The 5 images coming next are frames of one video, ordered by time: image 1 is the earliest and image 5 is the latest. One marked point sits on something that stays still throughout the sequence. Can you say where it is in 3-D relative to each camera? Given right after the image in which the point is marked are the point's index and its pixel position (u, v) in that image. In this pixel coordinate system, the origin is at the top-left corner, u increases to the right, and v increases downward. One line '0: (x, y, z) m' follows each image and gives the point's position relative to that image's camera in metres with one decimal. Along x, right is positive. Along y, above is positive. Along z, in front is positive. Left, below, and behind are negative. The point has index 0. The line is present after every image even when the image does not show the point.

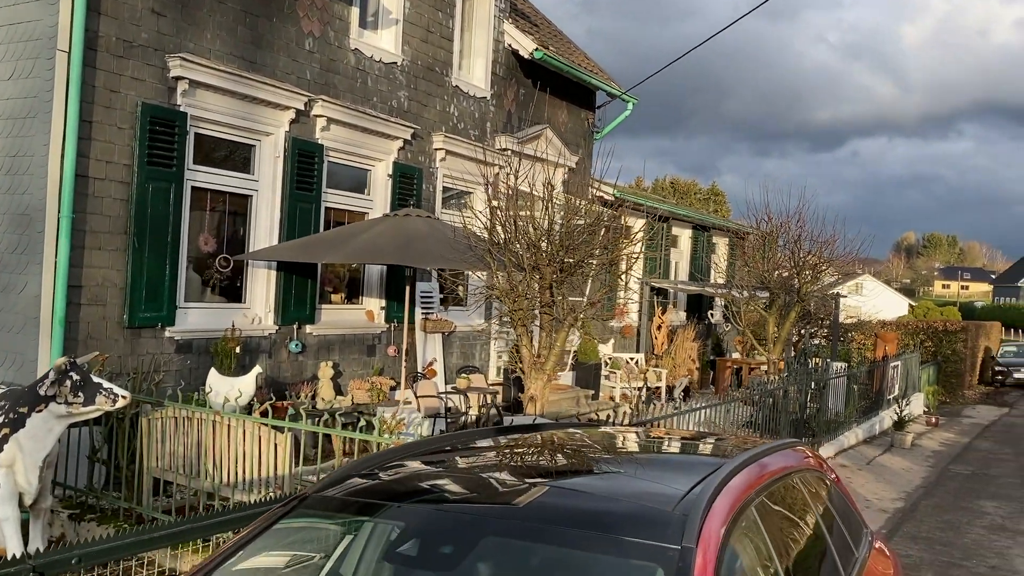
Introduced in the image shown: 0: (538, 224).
0: (+0.2, +0.6, +7.2) m
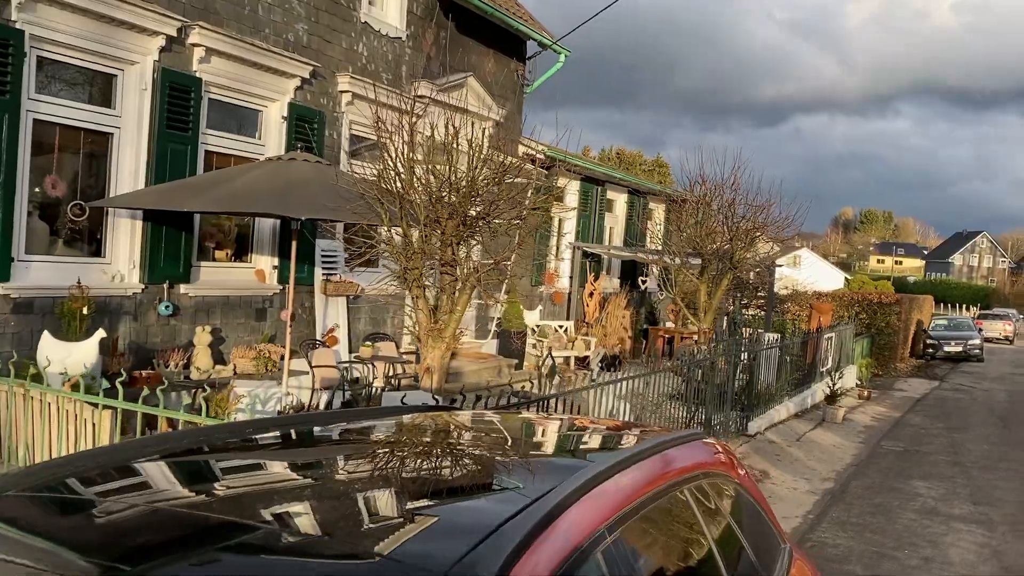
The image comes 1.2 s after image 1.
0: (-0.5, +0.9, +6.3) m
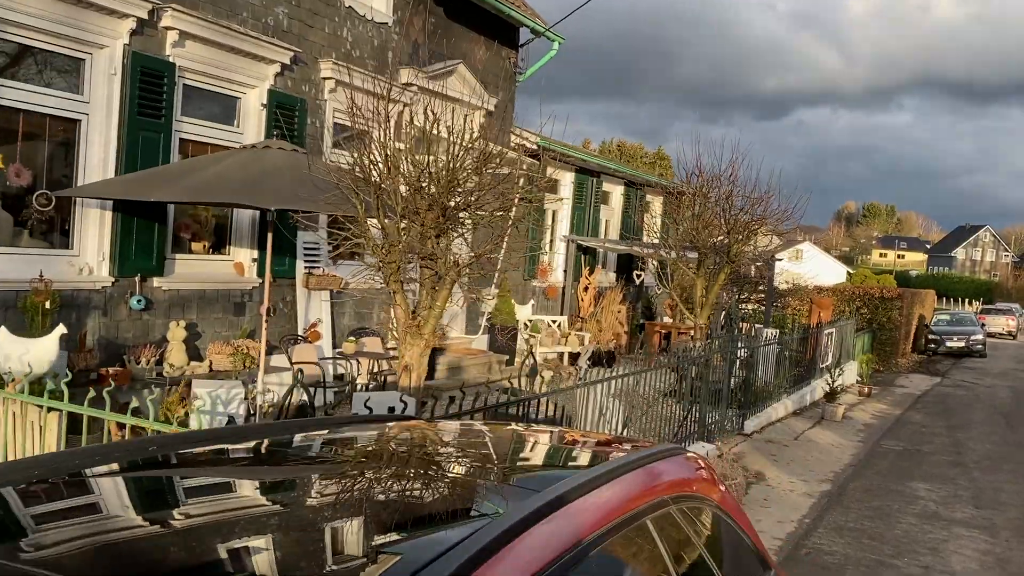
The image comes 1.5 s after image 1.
0: (-0.7, +0.9, +6.0) m
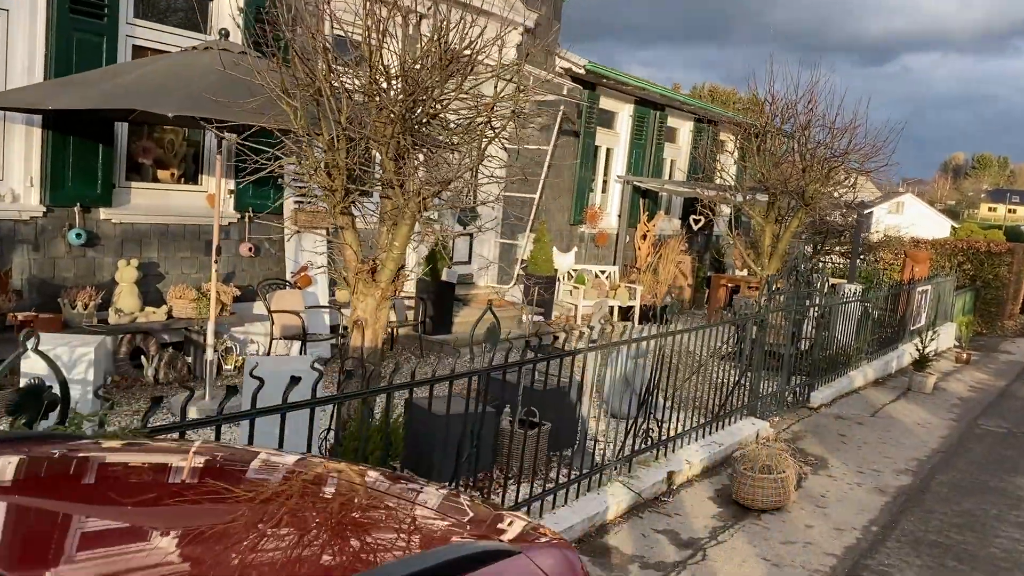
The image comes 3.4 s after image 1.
0: (-0.8, +1.3, +4.7) m
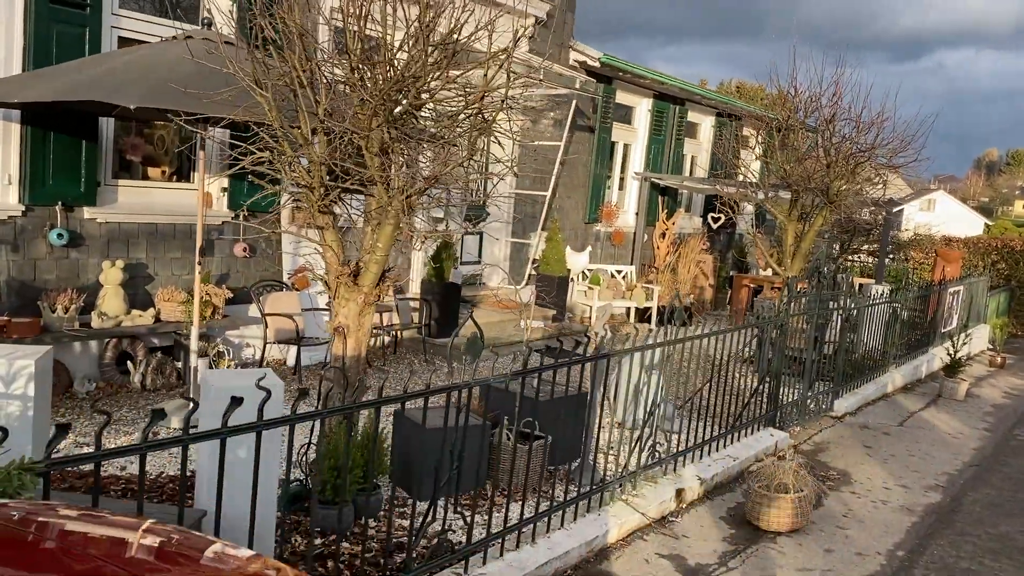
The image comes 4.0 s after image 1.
0: (-0.8, +1.3, +4.4) m
